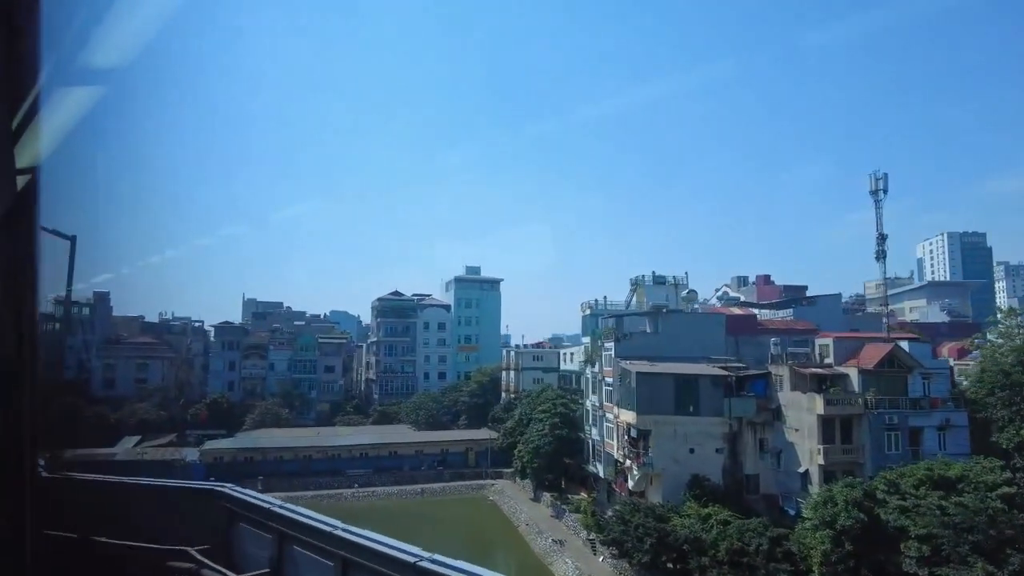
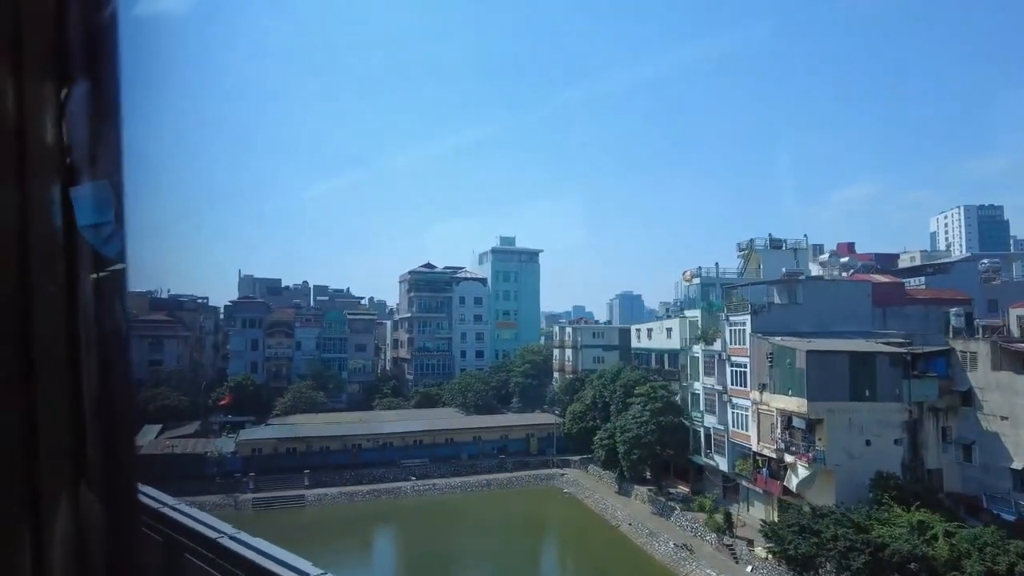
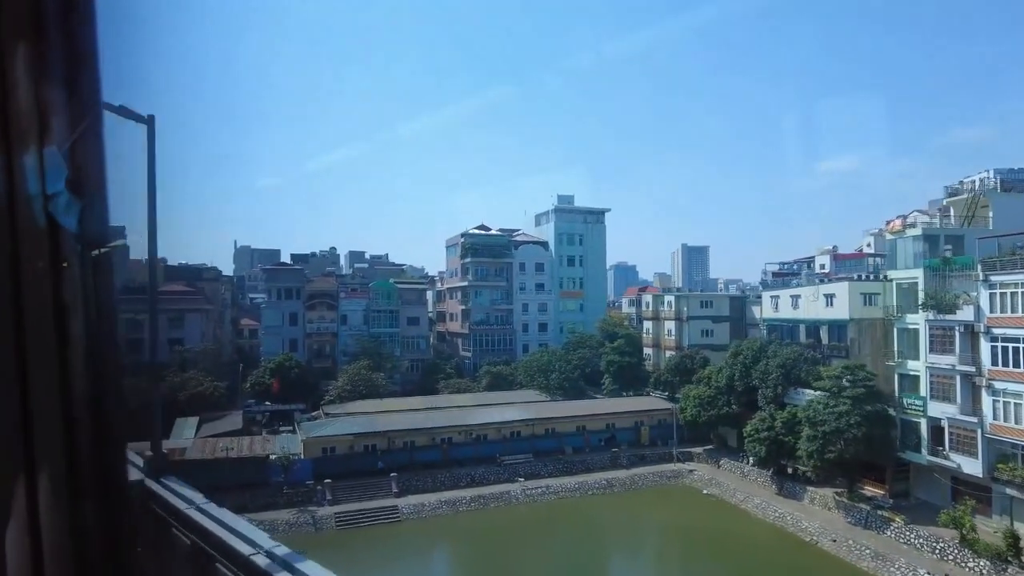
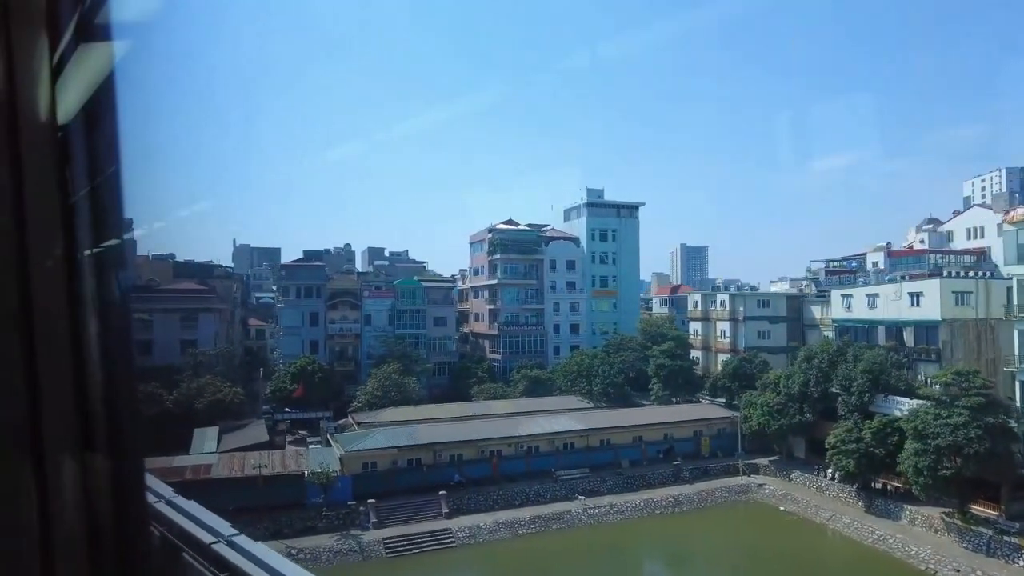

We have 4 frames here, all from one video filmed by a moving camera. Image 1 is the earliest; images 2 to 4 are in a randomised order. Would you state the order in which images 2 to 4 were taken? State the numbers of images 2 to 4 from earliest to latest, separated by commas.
2, 3, 4
